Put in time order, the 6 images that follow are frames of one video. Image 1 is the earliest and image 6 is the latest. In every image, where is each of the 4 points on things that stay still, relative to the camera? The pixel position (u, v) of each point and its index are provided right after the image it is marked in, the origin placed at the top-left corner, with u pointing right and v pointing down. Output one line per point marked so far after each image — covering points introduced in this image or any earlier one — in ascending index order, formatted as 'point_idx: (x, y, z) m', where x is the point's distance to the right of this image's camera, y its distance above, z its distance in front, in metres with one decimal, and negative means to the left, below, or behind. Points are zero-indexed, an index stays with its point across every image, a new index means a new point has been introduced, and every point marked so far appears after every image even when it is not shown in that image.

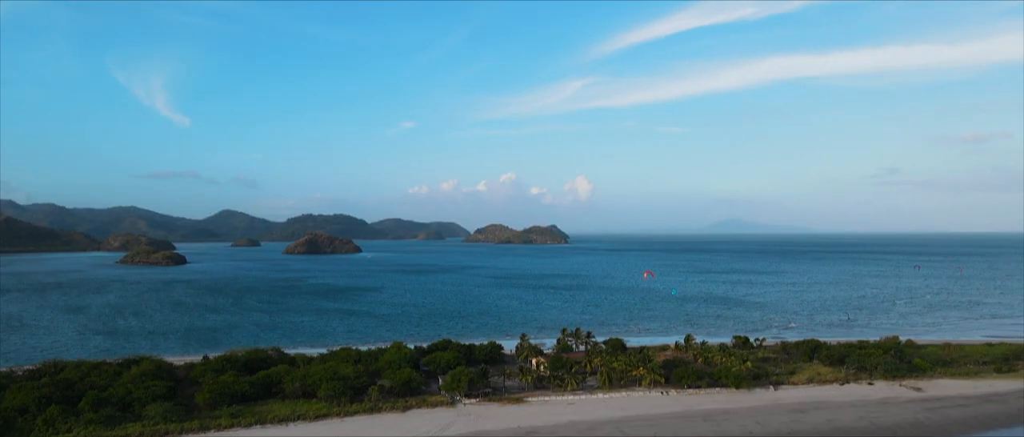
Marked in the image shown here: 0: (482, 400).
0: (-1.0, -5.6, +17.7) m
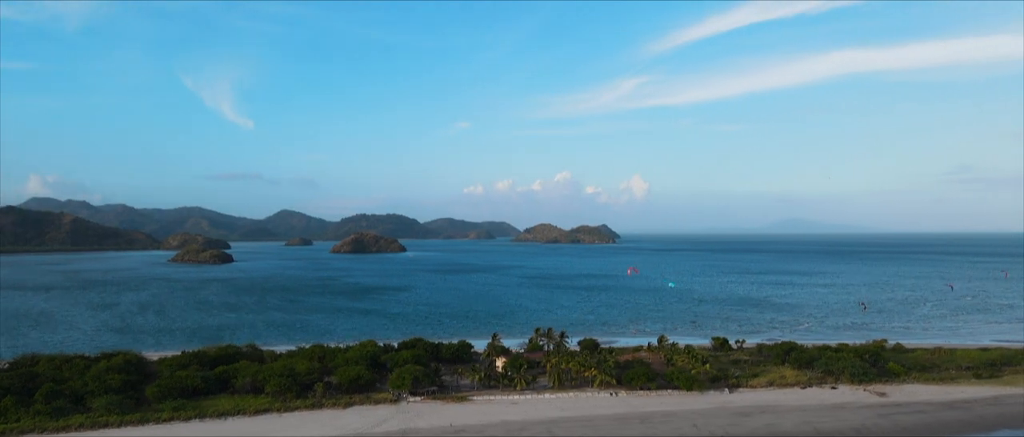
0: (-2.8, -5.7, +18.1) m
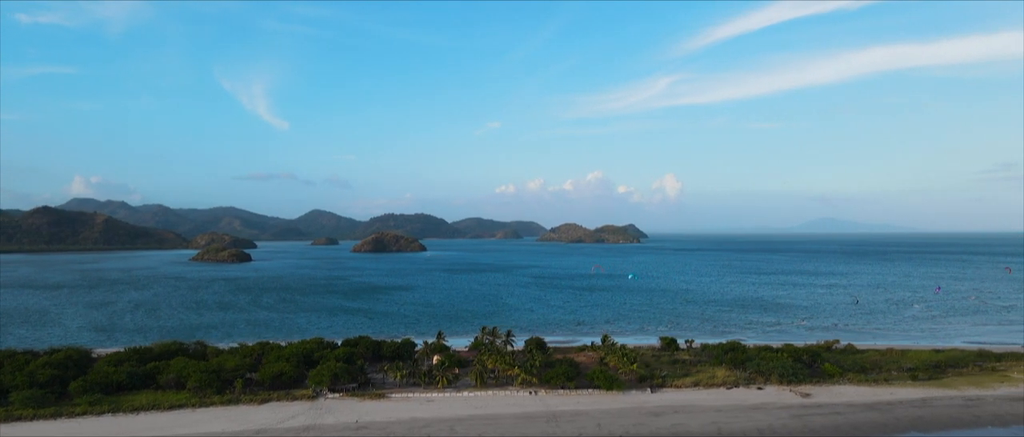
0: (-5.5, -5.7, +18.4) m
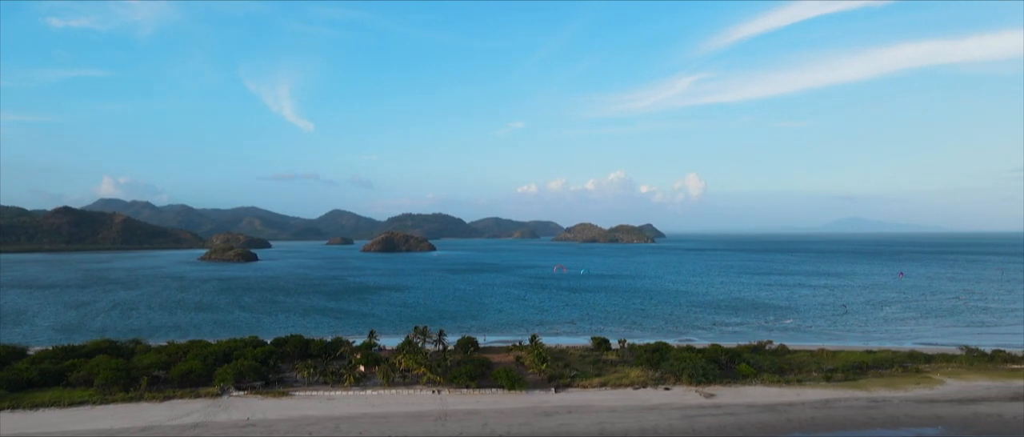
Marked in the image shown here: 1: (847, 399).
0: (-8.7, -5.7, +18.7) m
1: (+11.1, -6.0, +18.9) m
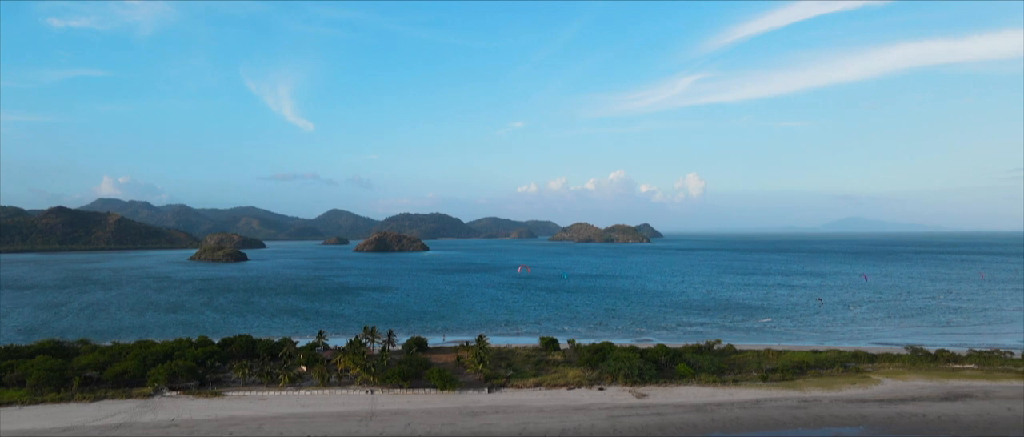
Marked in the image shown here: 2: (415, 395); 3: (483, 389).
0: (-10.9, -5.7, +18.7) m
1: (+8.9, -6.0, +19.0) m
2: (-3.2, -5.8, +18.6) m
3: (-1.0, -5.7, +19.1) m
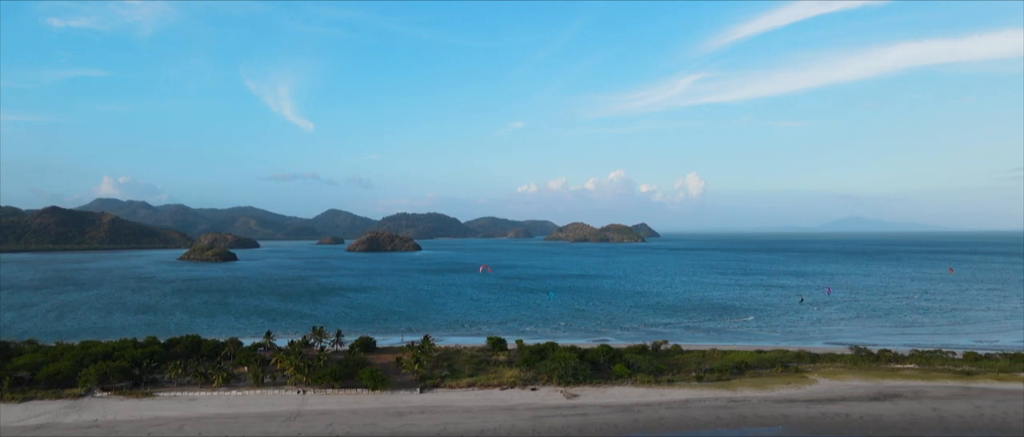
0: (-13.2, -5.8, +18.7) m
1: (+6.6, -6.1, +19.2) m
2: (-5.5, -5.8, +18.7) m
3: (-3.3, -5.8, +19.2) m
